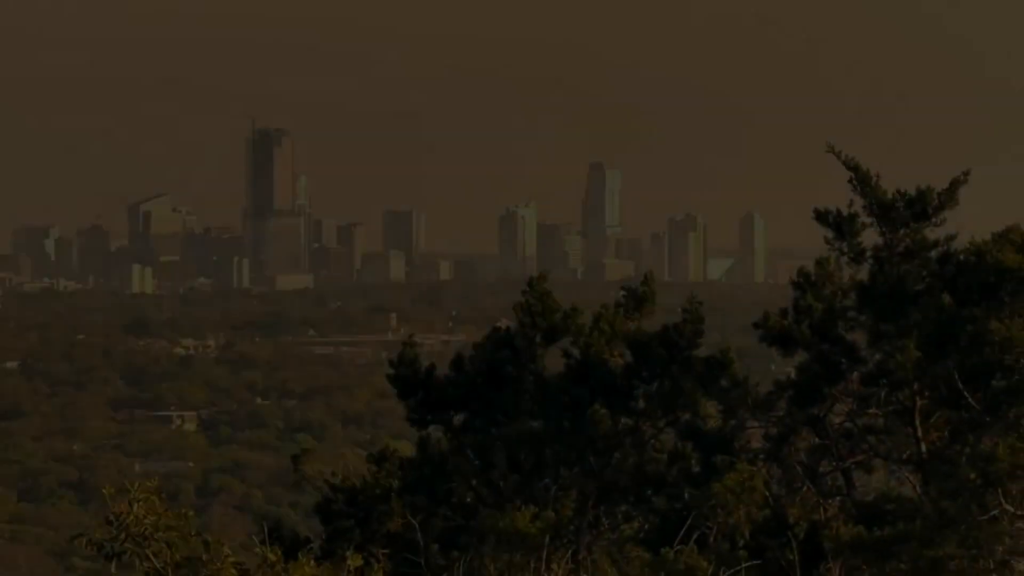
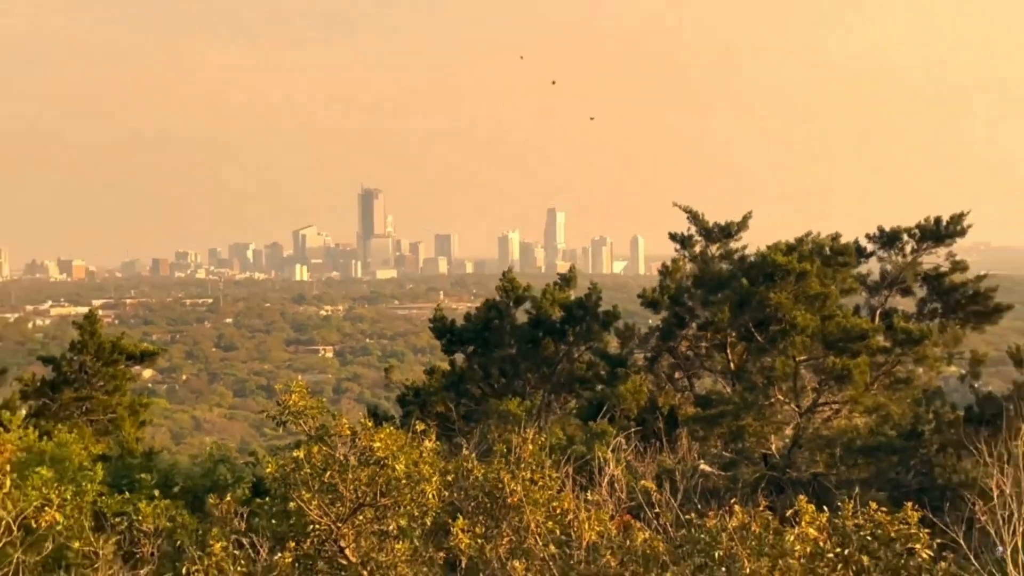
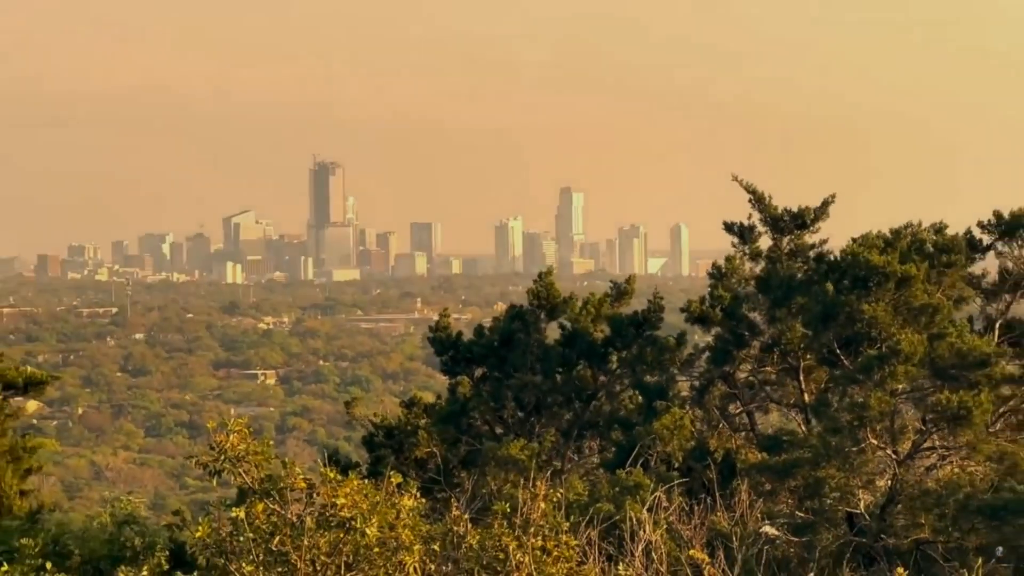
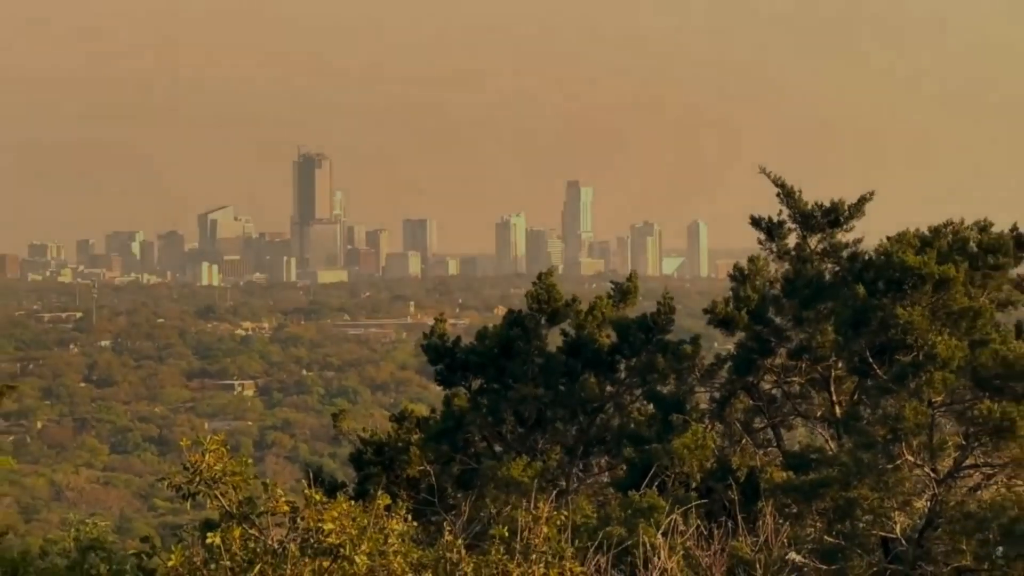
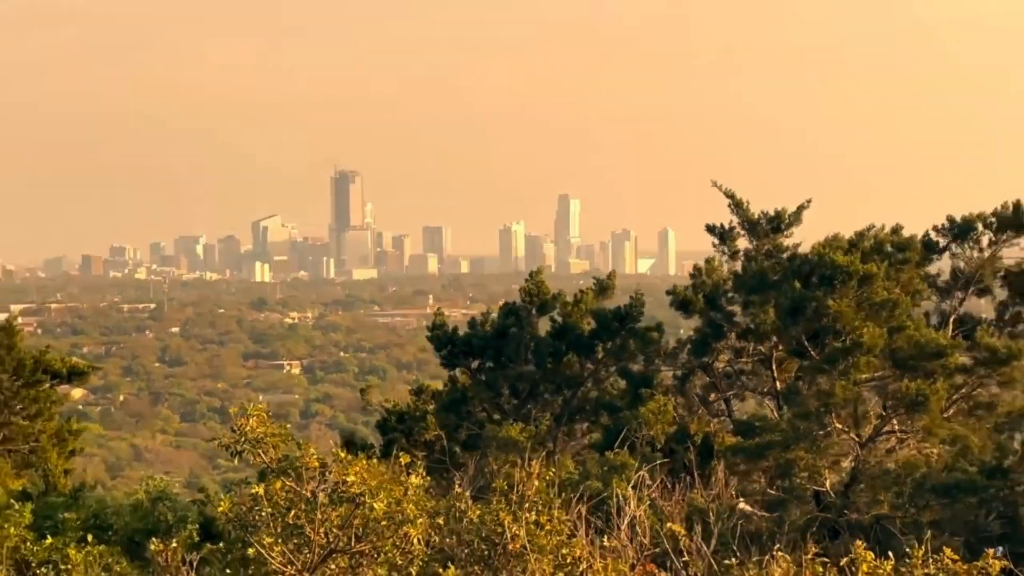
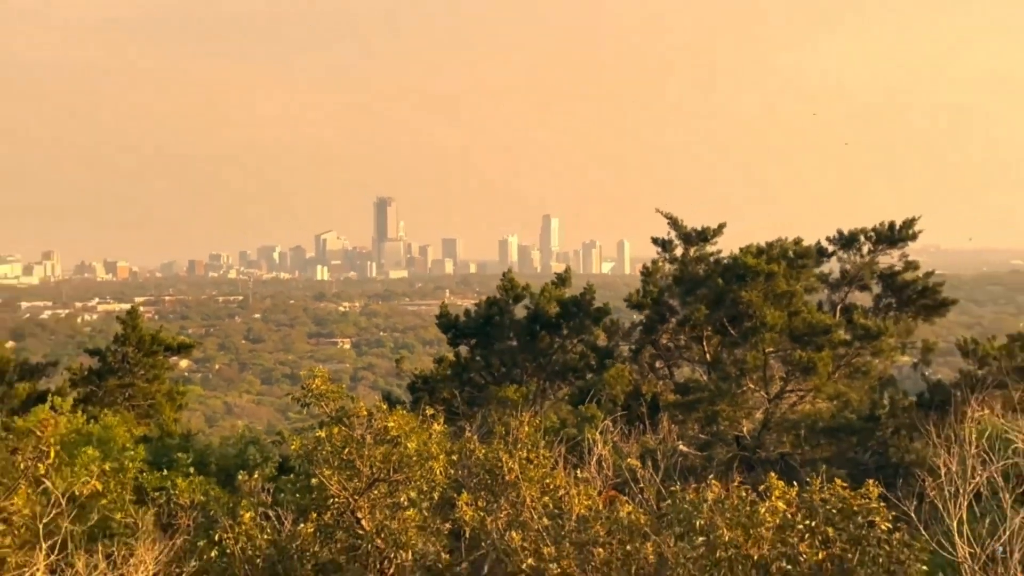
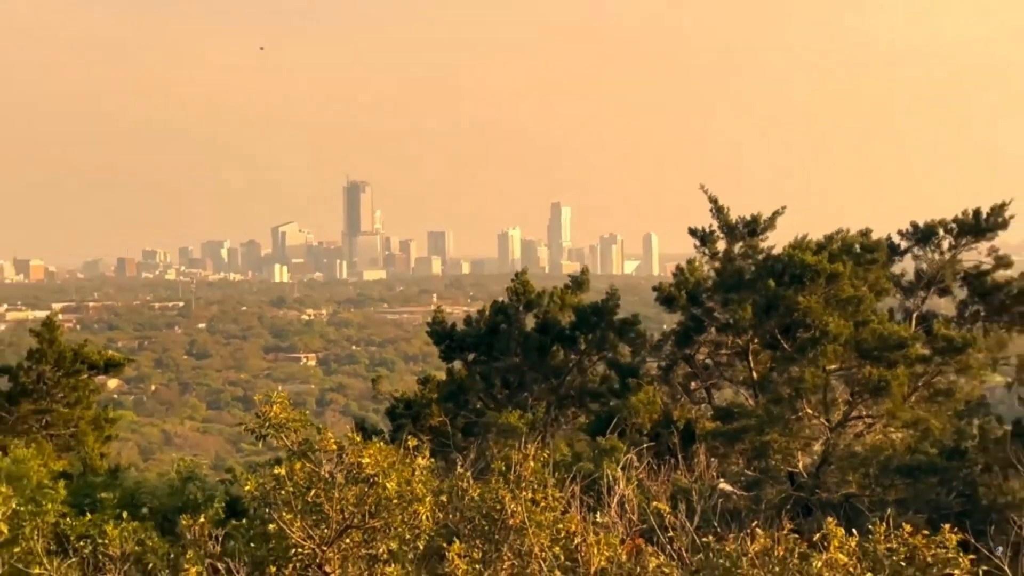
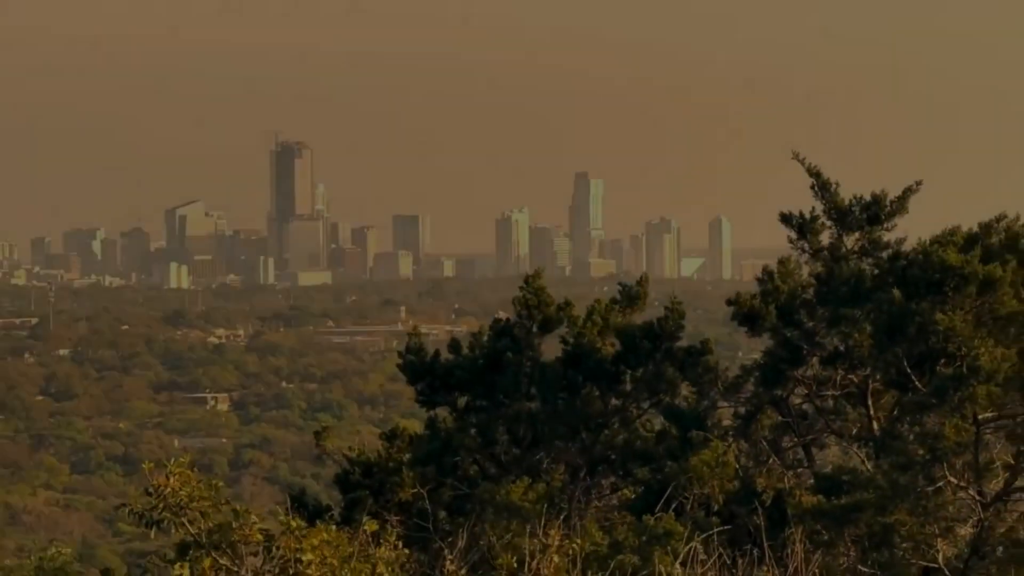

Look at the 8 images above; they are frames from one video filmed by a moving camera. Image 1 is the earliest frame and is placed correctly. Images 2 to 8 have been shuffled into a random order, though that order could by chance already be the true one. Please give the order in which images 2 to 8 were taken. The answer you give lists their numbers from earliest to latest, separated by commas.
8, 4, 3, 5, 7, 2, 6
